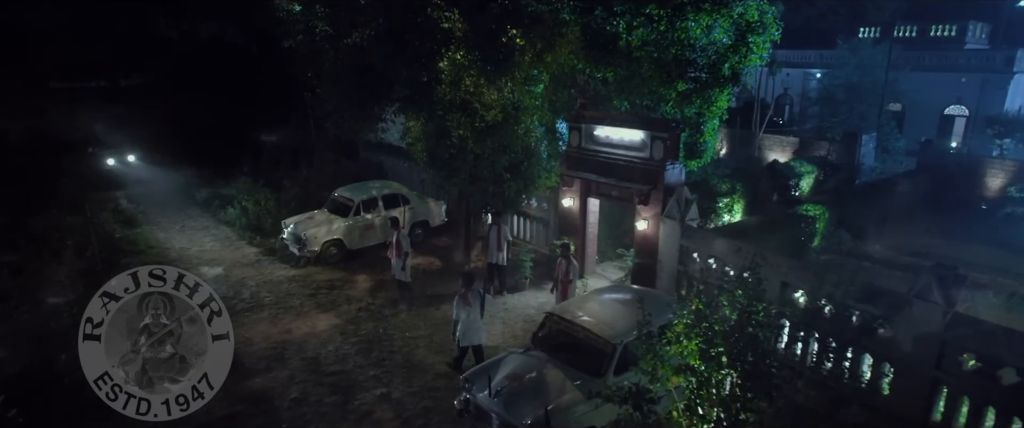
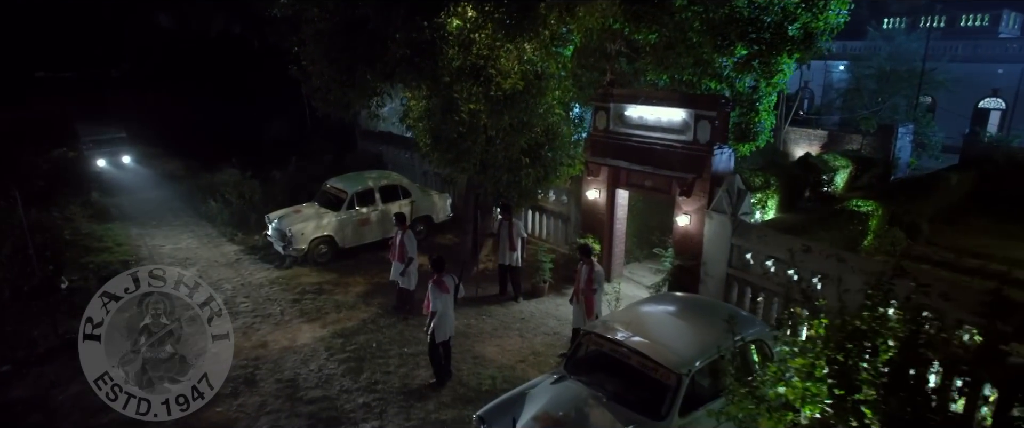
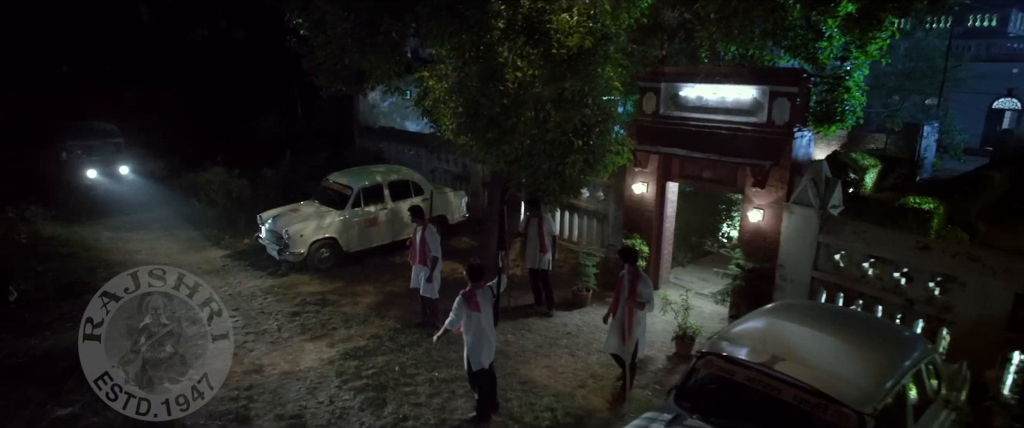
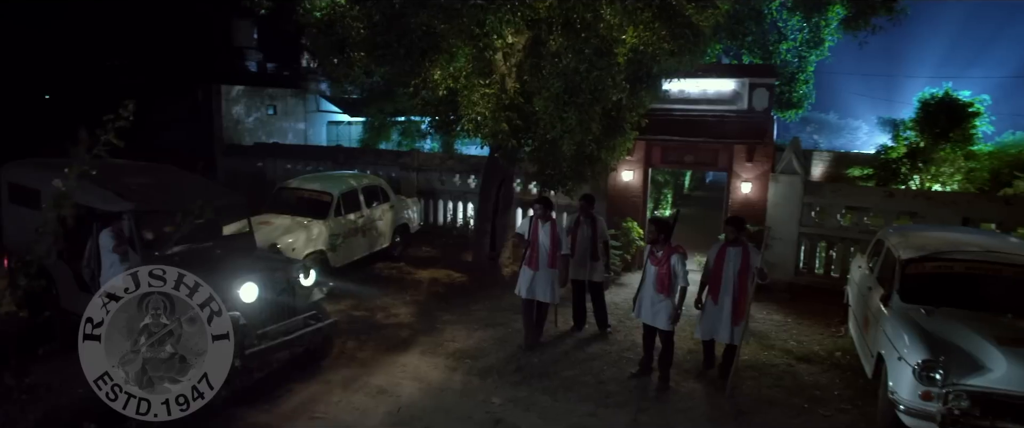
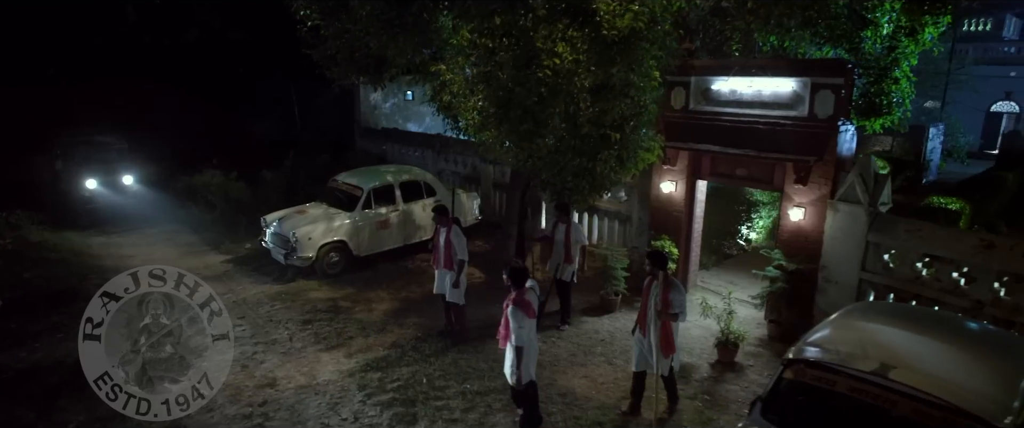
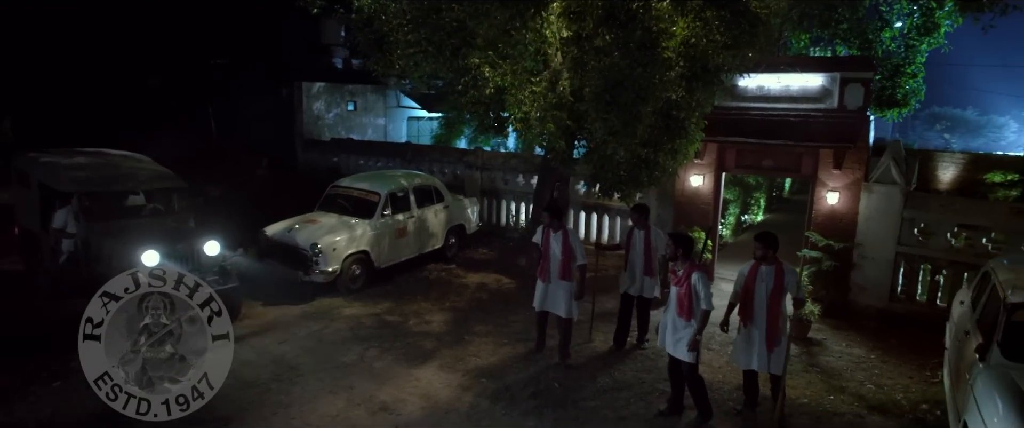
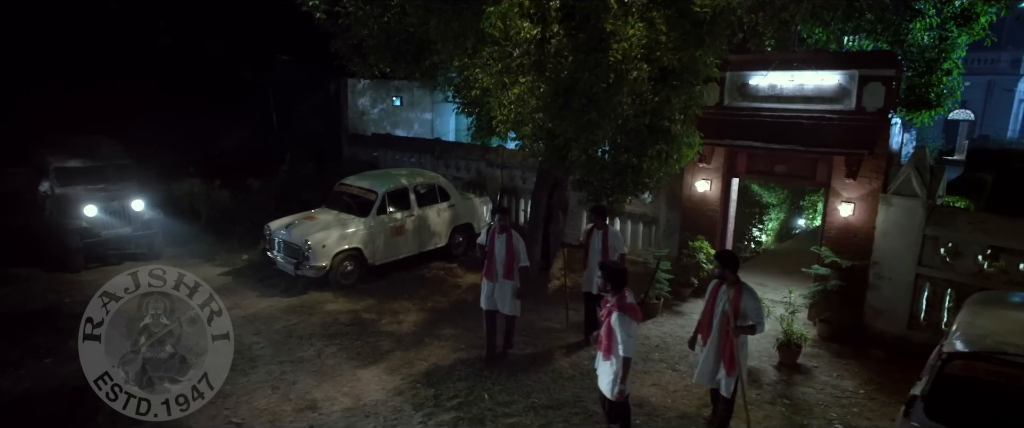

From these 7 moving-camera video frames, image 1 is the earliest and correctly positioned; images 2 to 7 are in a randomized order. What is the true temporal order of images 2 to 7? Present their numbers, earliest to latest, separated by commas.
2, 3, 5, 7, 6, 4
